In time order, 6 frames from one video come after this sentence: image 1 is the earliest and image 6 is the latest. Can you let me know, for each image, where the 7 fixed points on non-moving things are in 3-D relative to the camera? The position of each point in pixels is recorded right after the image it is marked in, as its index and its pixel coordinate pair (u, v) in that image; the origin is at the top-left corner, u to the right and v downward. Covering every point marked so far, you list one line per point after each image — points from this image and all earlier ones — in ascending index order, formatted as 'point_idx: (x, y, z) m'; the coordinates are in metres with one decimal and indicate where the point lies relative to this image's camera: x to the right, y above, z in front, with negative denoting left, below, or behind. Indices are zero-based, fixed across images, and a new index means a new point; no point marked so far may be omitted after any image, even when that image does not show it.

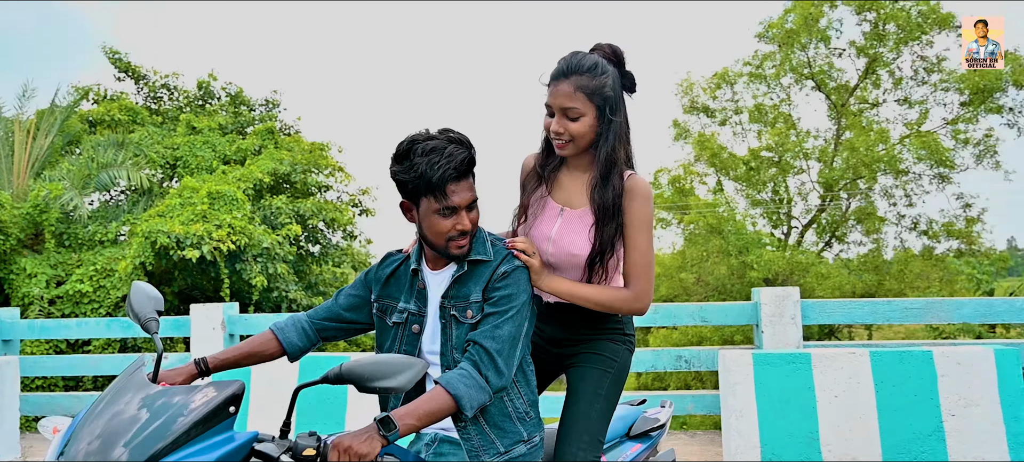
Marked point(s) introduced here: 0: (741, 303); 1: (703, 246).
0: (+1.7, -0.5, +5.5) m
1: (+2.9, -0.2, +11.1) m
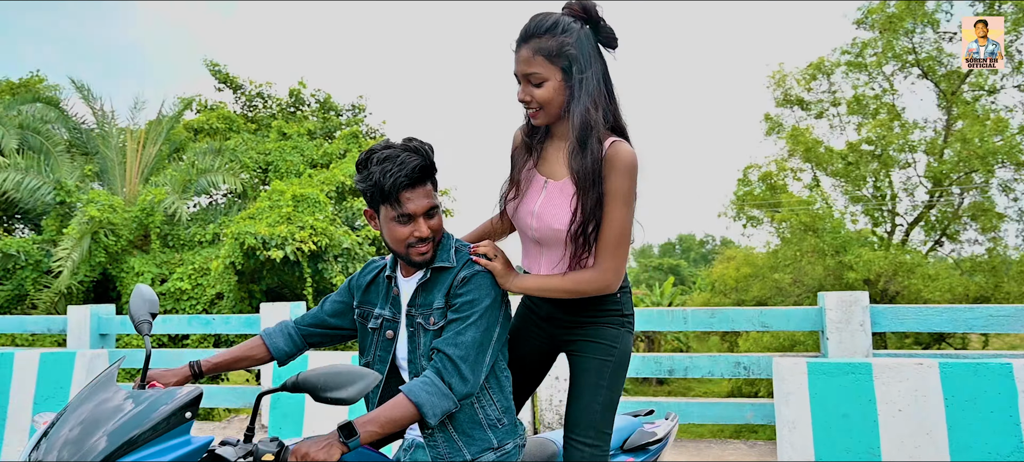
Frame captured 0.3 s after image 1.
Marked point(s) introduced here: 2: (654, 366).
0: (+2.1, -0.5, +5.2) m
1: (+4.1, -0.2, +10.6) m
2: (+1.0, -1.0, +5.3) m
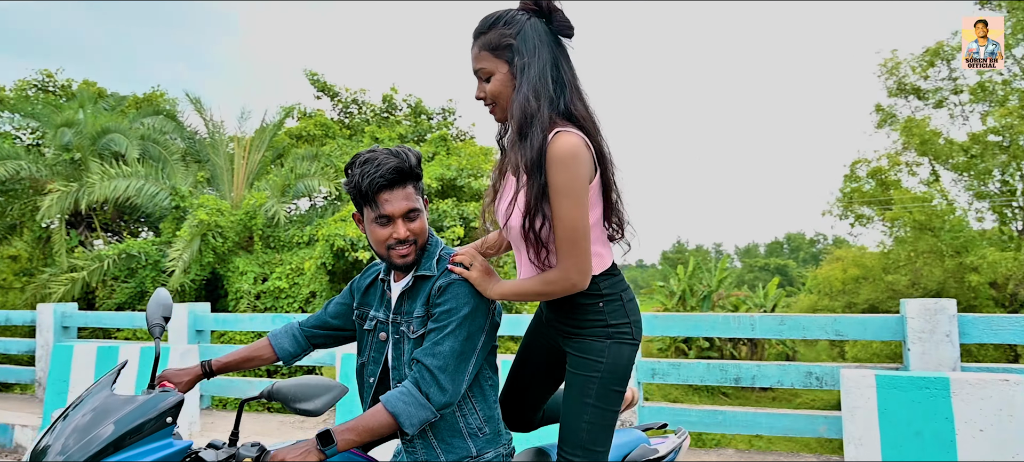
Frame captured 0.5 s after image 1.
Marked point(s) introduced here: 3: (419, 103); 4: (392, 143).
0: (+2.4, -0.6, +4.9) m
1: (+5.3, -0.2, +9.9) m
2: (+1.4, -1.0, +5.2) m
3: (-1.2, +1.7, +9.8) m
4: (-1.6, +1.2, +10.0) m
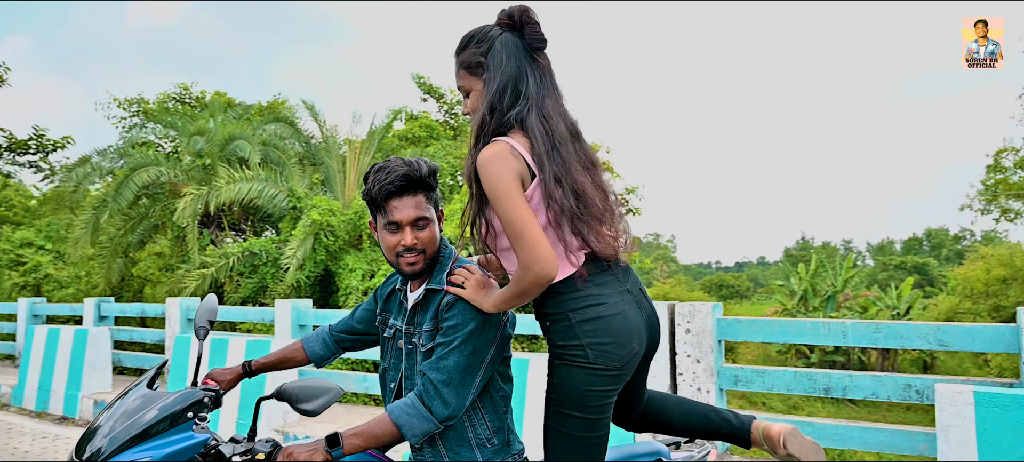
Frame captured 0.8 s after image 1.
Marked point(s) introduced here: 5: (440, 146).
0: (+2.9, -0.6, +4.4) m
1: (+6.6, -0.2, +8.8) m
2: (+1.9, -1.0, +4.9) m
3: (+0.2, +1.7, +9.9) m
4: (-0.2, +1.2, +10.2) m
5: (-1.0, +1.2, +10.7) m
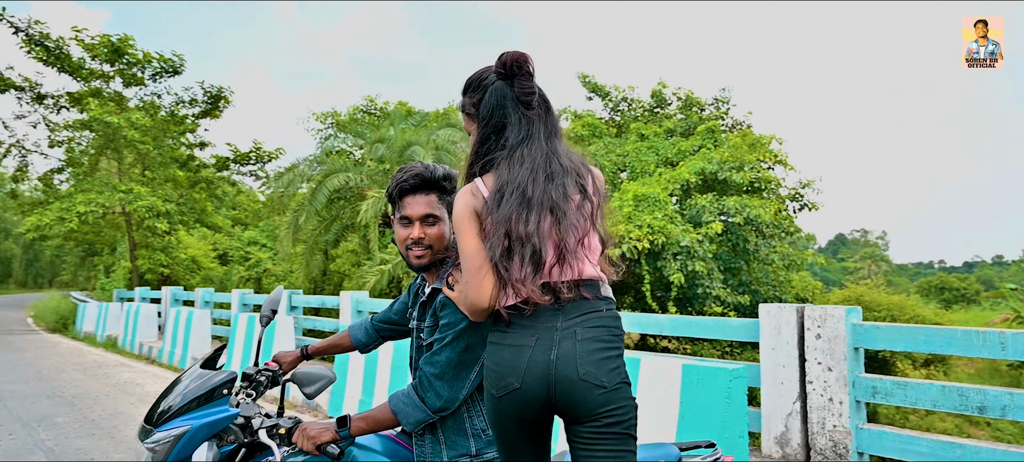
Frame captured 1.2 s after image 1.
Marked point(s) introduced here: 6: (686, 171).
0: (+3.3, -0.5, +3.5) m
1: (+8.1, -0.1, +6.6) m
2: (+2.5, -1.0, +4.2) m
3: (+2.3, +1.8, +9.6) m
4: (+2.1, +1.3, +9.9) m
5: (+1.4, +1.3, +10.7) m
6: (+2.3, +0.8, +9.1) m
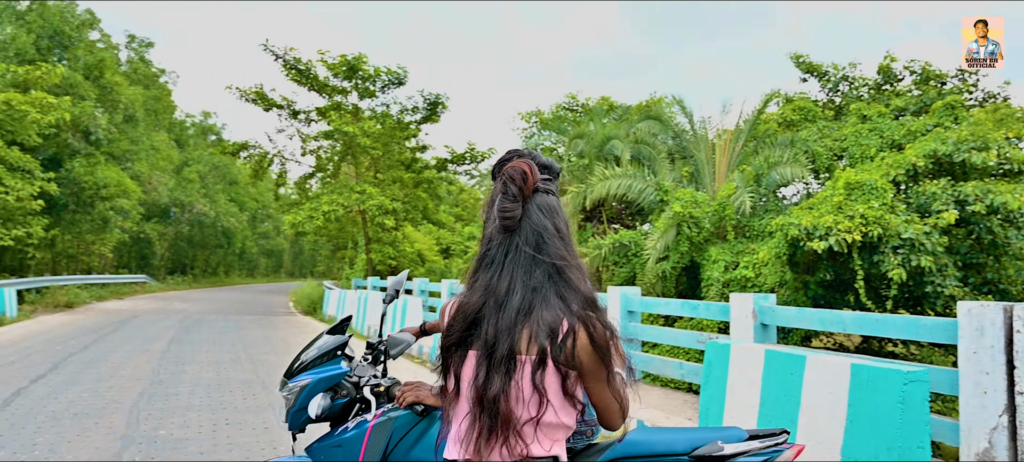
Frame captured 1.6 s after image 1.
0: (+3.6, -0.4, +2.4) m
1: (+9.2, +0.1, +3.8) m
2: (+3.2, -0.9, +3.3) m
3: (+4.7, +1.9, +8.5) m
4: (+4.6, +1.4, +8.9) m
5: (+4.2, +1.4, +9.8) m
6: (+4.5, +0.9, +8.1) m
